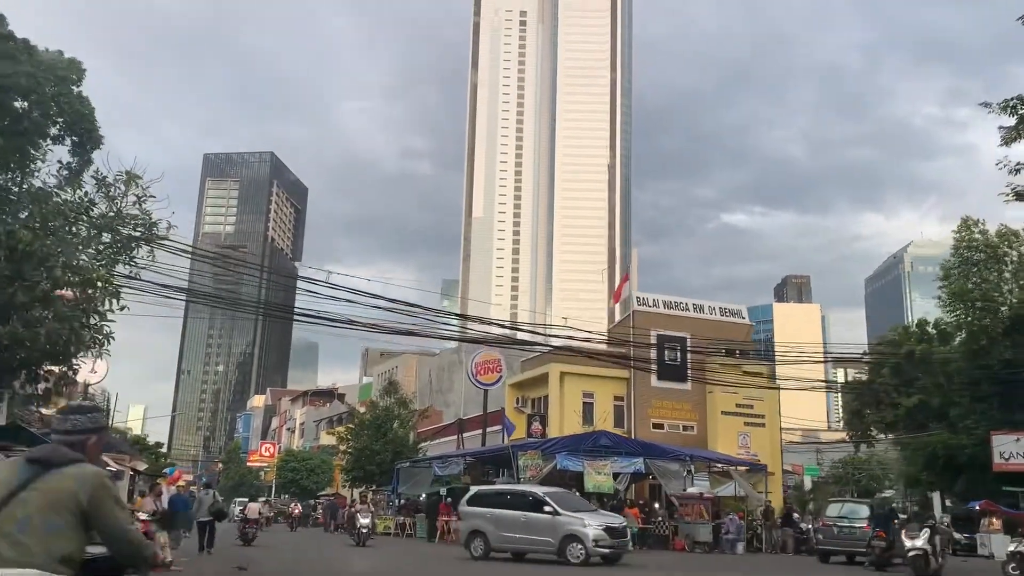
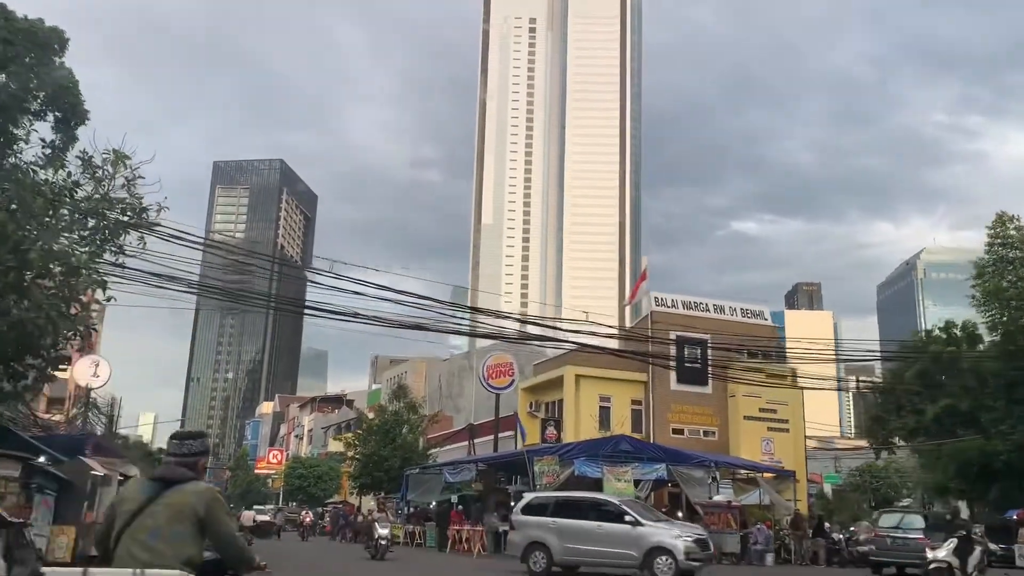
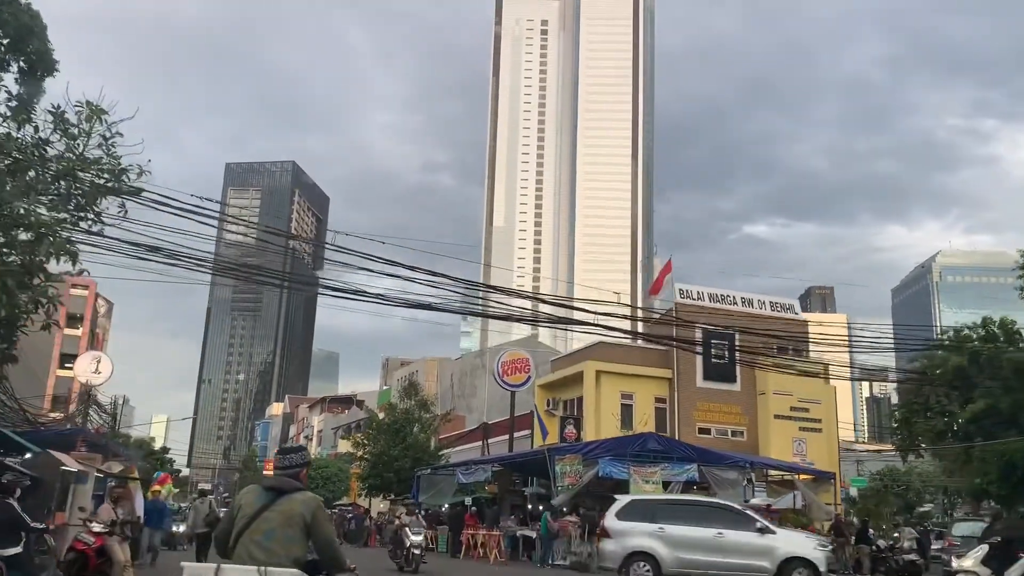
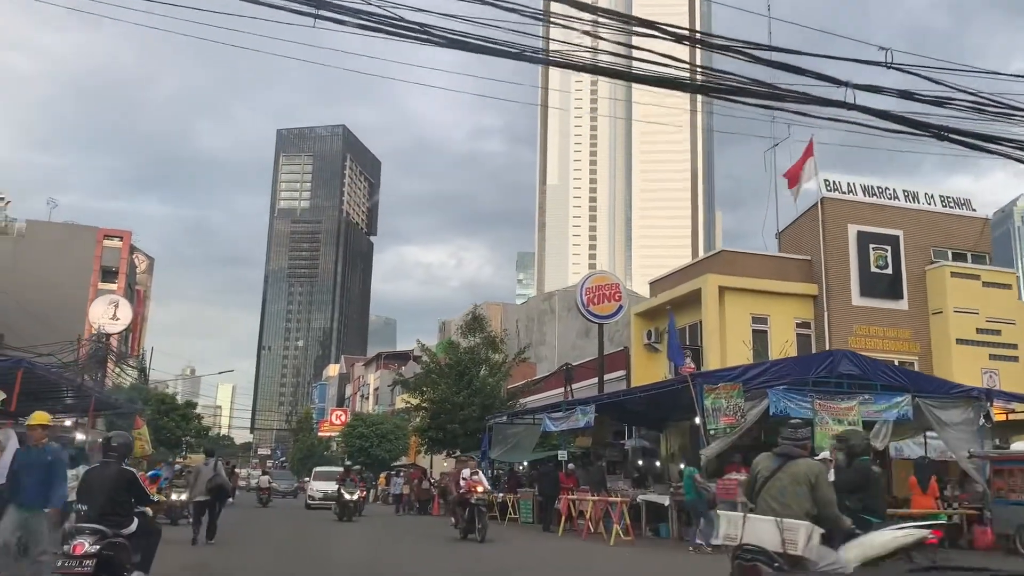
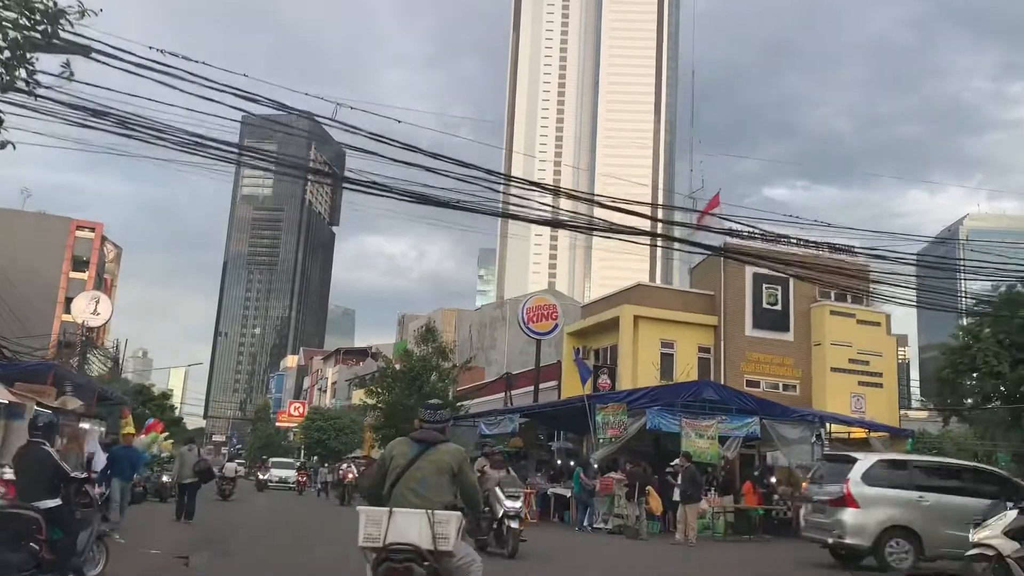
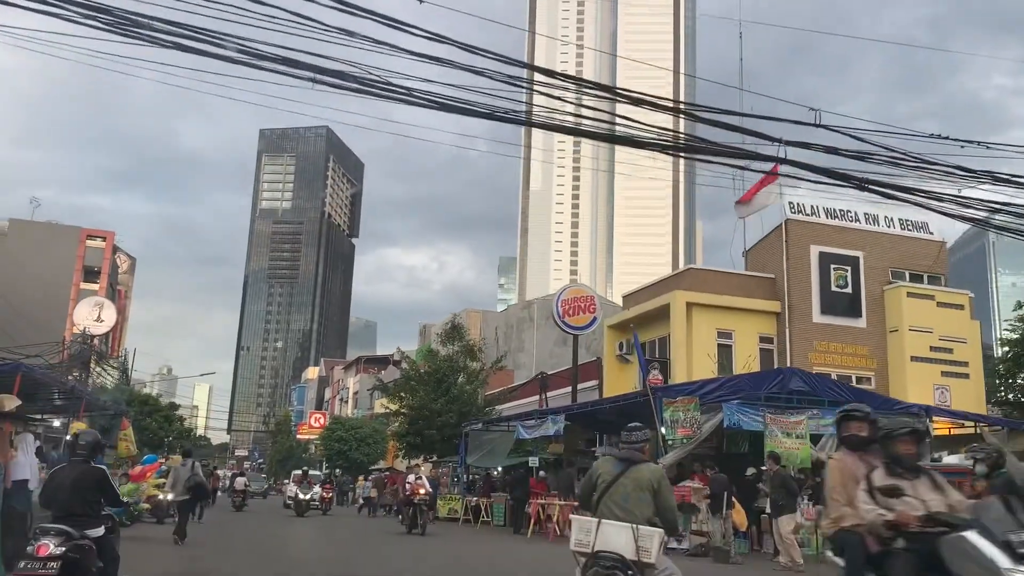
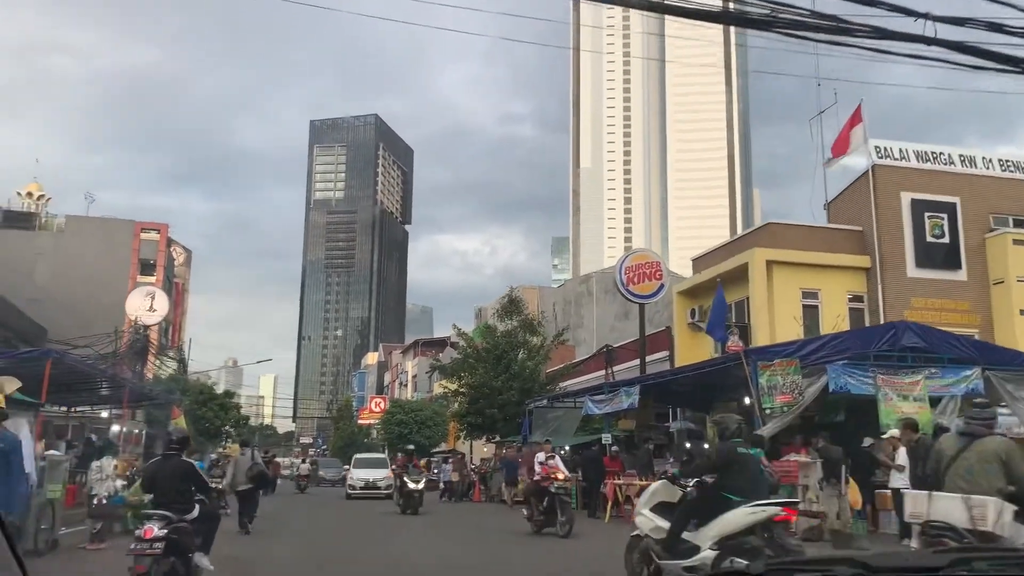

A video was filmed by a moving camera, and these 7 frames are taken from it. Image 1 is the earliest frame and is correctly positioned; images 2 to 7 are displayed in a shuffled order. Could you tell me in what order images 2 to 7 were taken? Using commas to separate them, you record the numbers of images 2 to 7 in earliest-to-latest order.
2, 3, 5, 6, 4, 7
